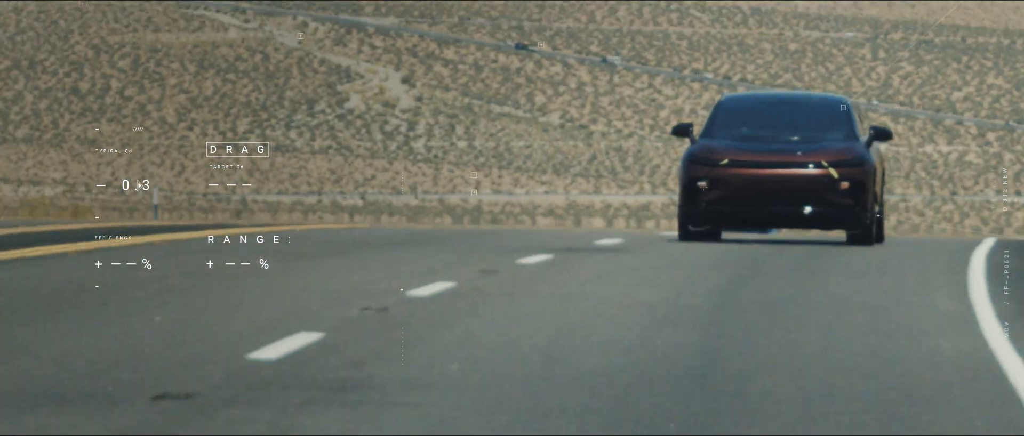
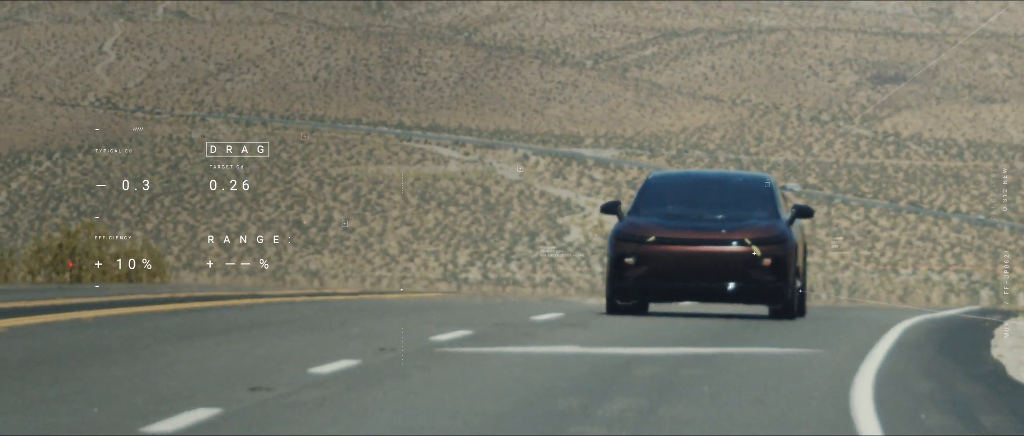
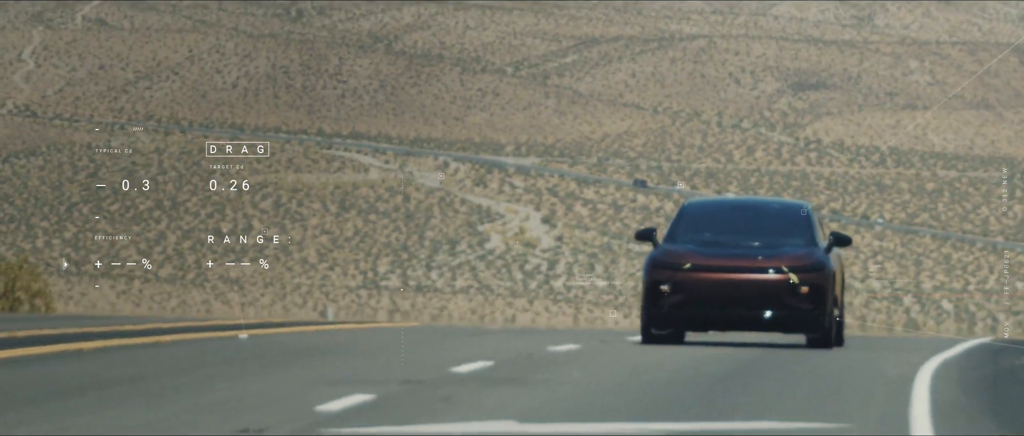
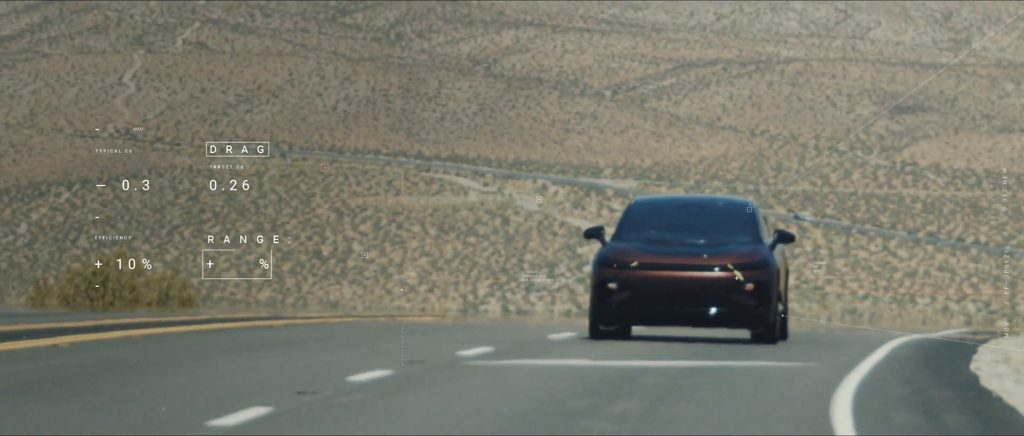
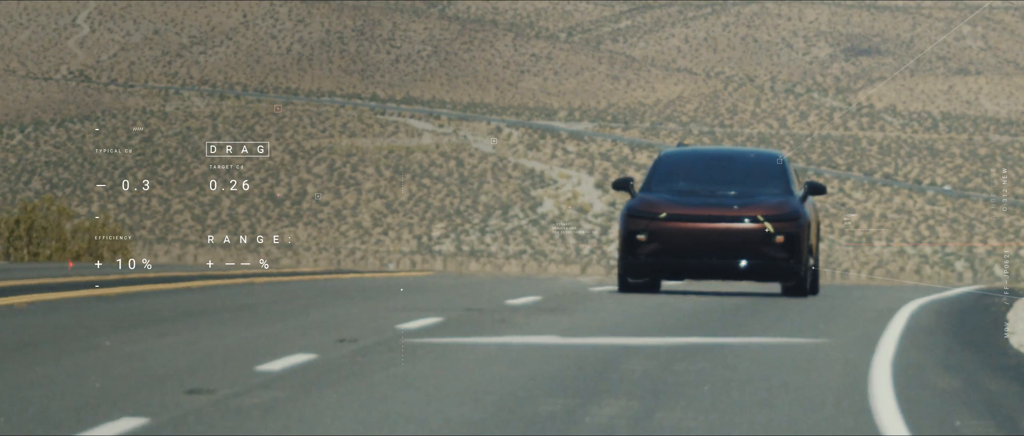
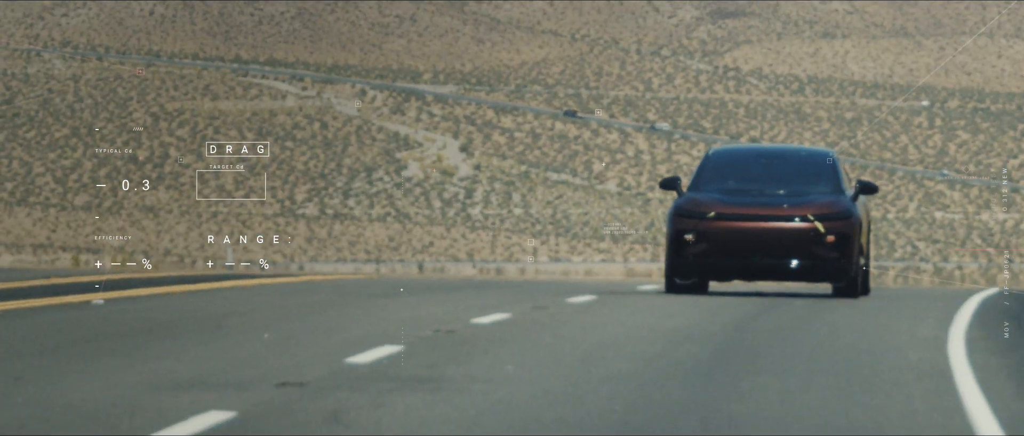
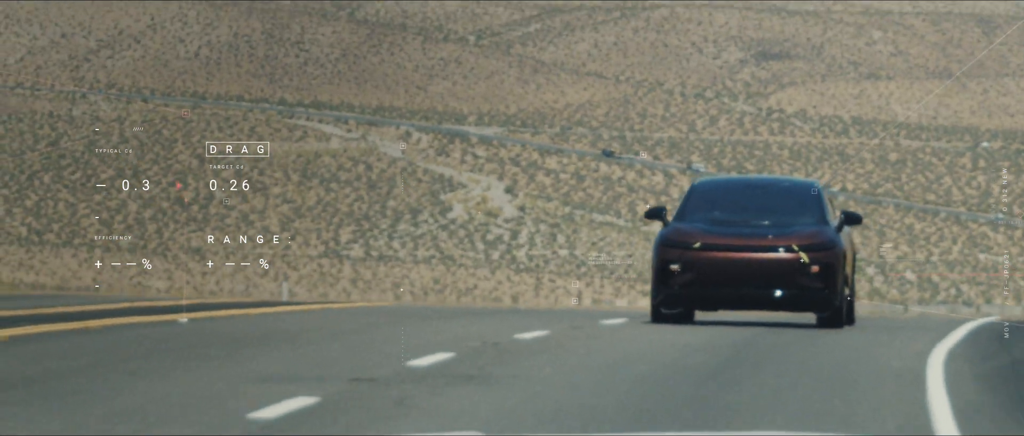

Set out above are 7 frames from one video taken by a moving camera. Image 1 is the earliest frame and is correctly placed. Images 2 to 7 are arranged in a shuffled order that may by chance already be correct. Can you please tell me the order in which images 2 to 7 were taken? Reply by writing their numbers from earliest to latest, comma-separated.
6, 7, 3, 5, 2, 4
